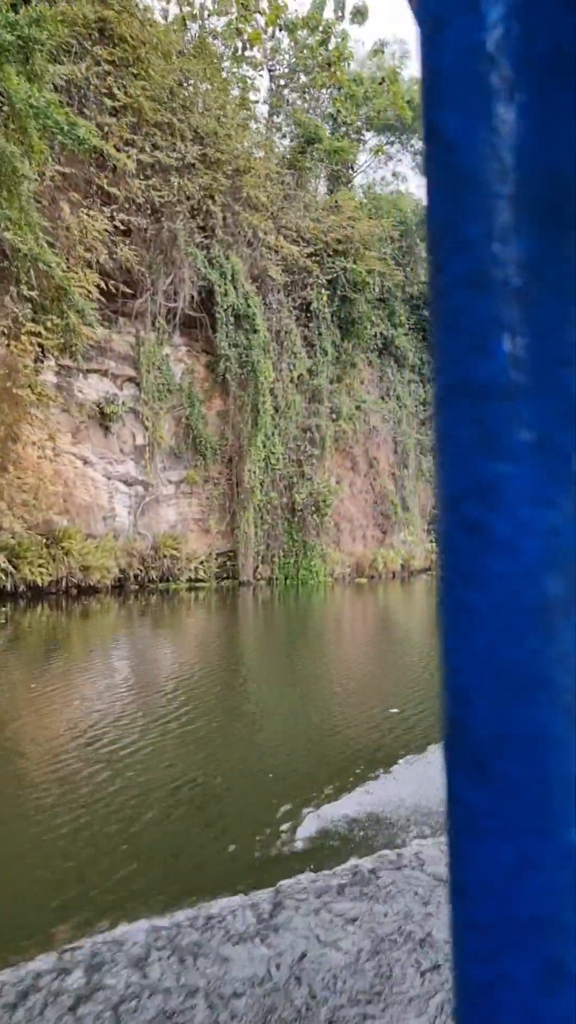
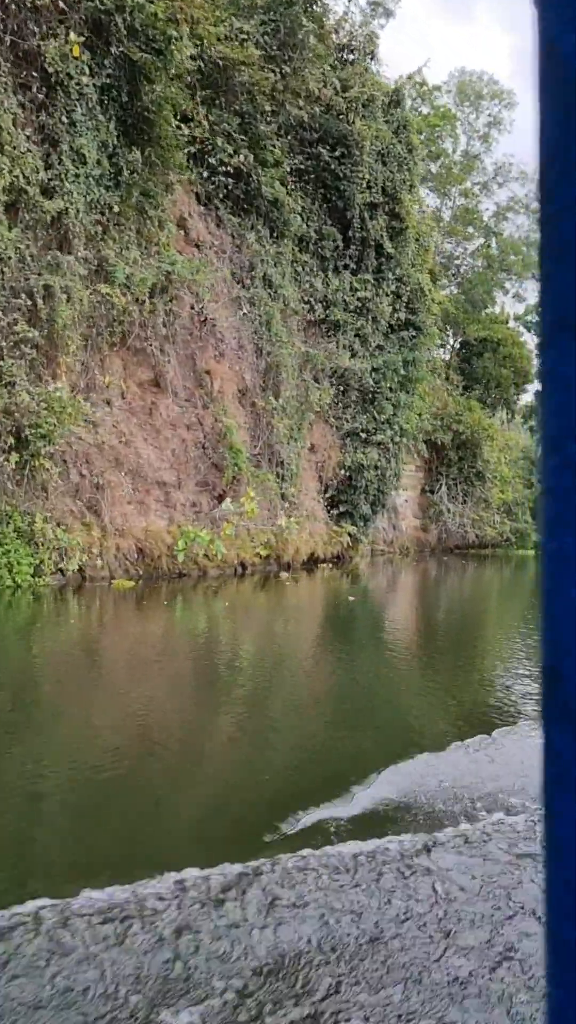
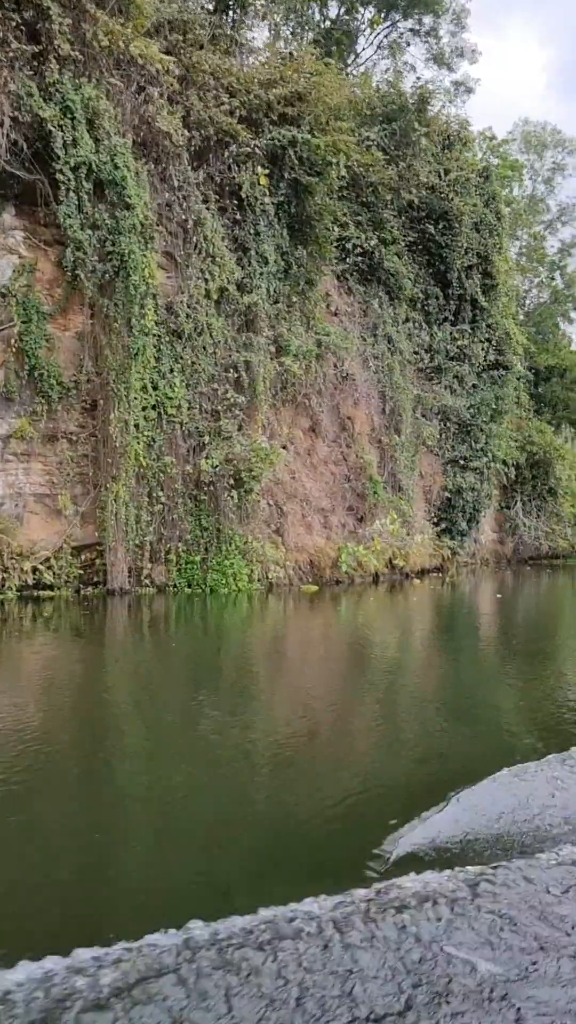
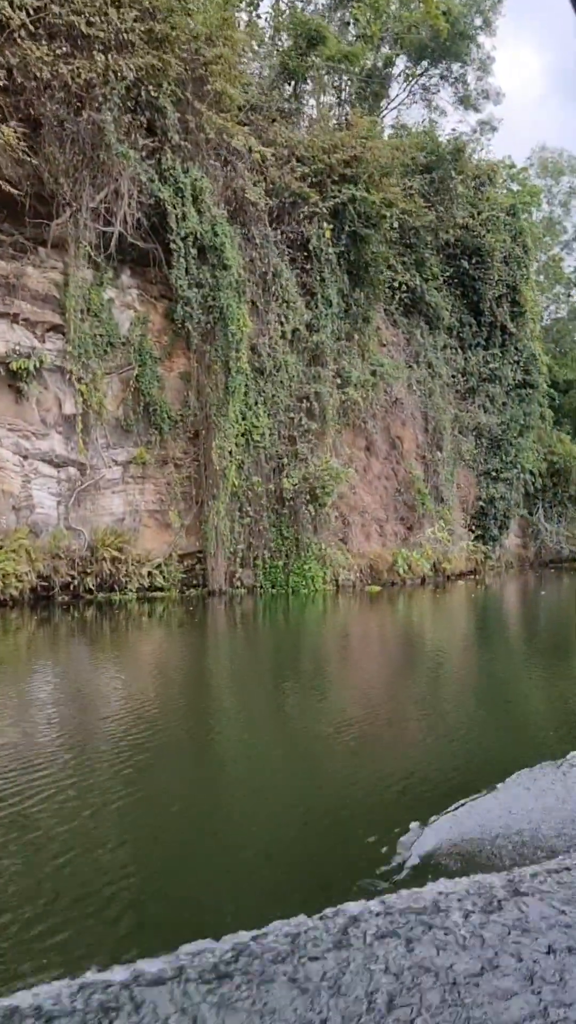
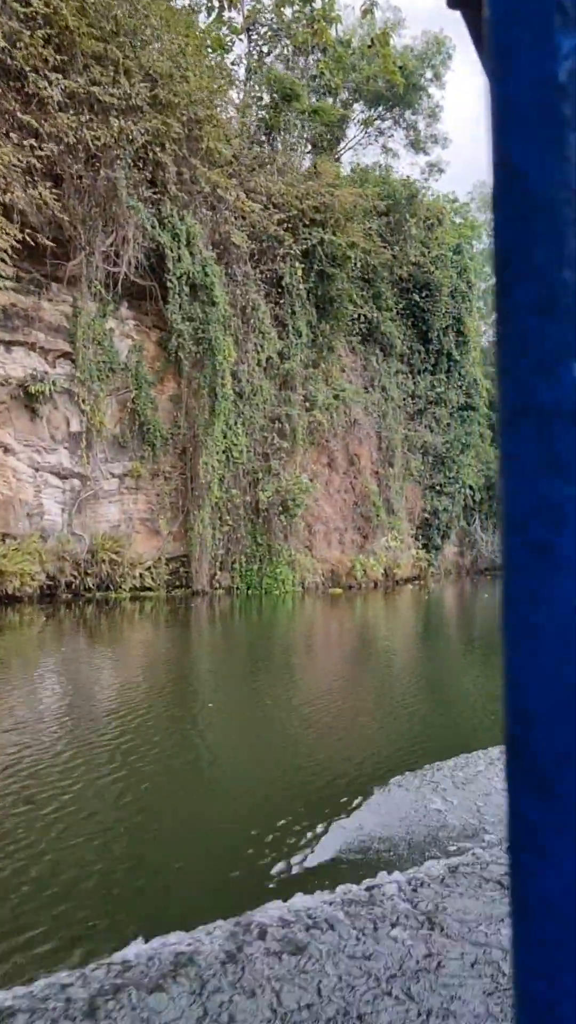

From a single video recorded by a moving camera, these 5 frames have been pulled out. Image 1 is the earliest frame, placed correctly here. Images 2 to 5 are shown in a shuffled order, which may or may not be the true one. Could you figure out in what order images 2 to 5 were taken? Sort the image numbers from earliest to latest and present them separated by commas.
5, 4, 3, 2
